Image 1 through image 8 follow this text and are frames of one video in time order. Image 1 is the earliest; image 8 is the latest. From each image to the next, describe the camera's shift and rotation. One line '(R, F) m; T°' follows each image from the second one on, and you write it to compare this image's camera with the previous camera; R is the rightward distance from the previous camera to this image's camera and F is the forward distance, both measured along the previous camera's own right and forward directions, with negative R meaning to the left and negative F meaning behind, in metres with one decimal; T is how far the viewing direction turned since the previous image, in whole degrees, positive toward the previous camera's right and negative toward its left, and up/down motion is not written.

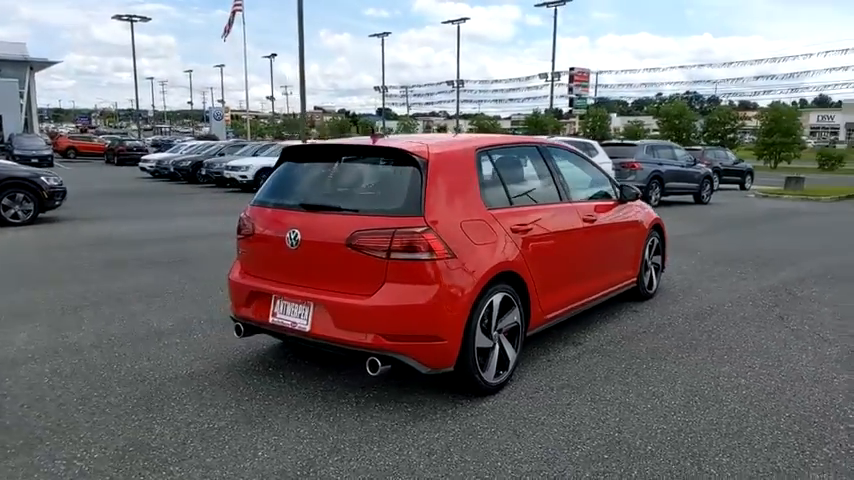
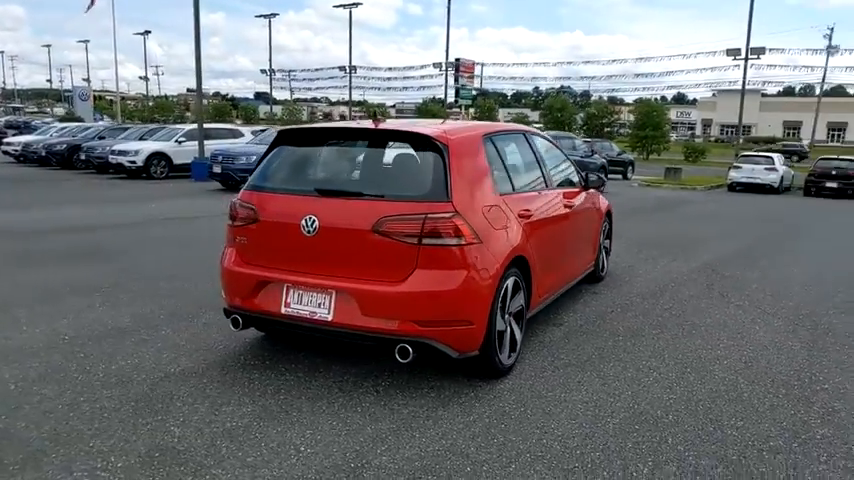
(-0.9, +0.1) m; +11°
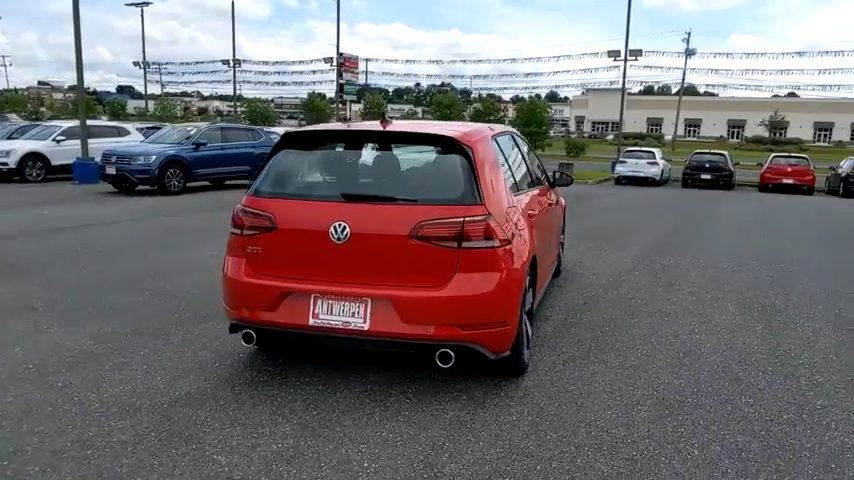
(-0.9, +0.1) m; +11°
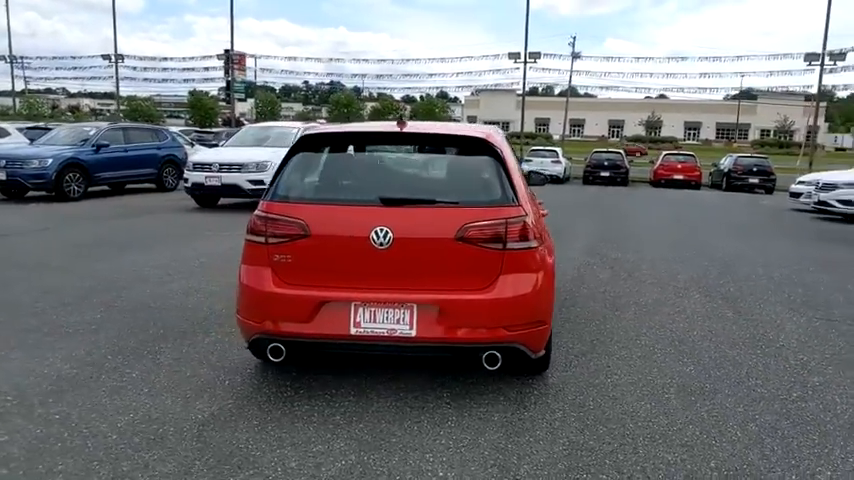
(-0.9, +0.1) m; +10°
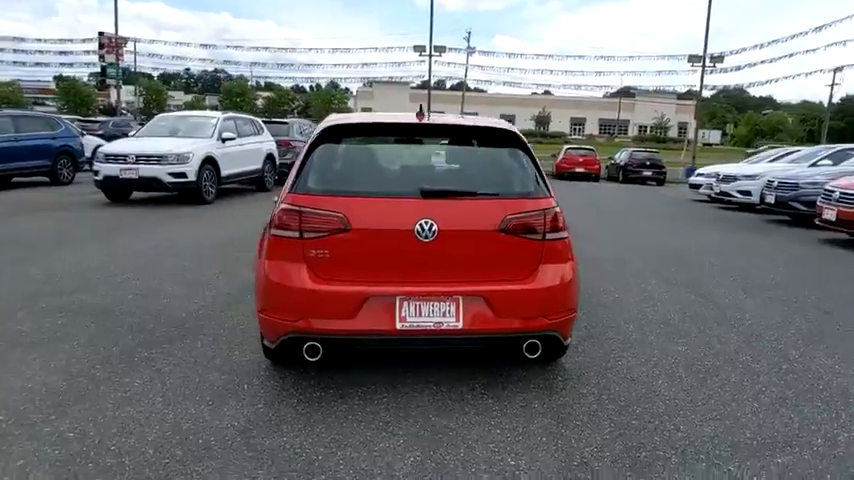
(-0.9, +0.1) m; +10°
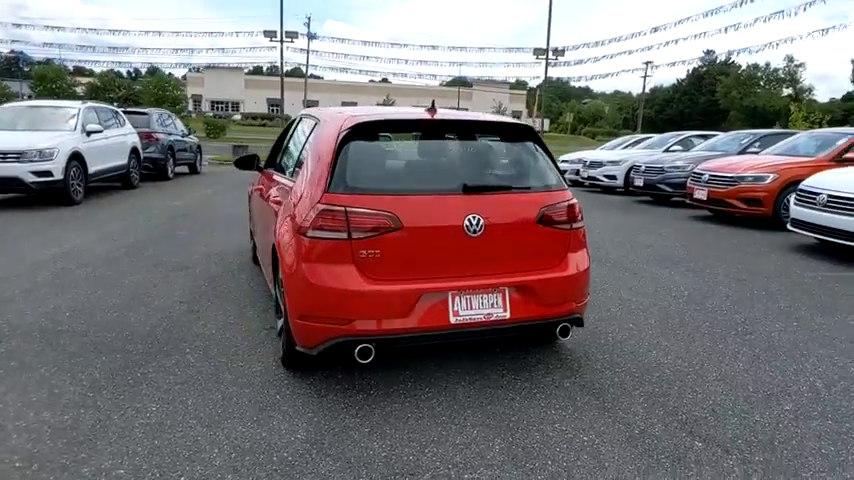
(-1.2, +0.1) m; +14°
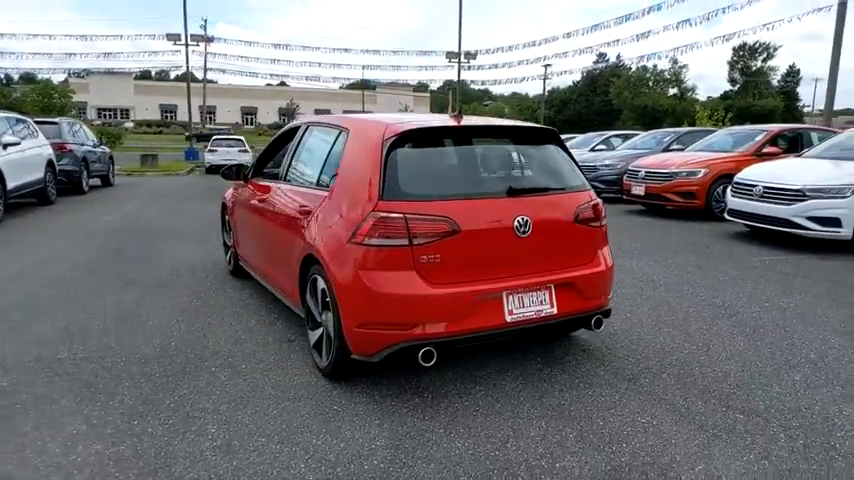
(-0.9, 0.0) m; +9°
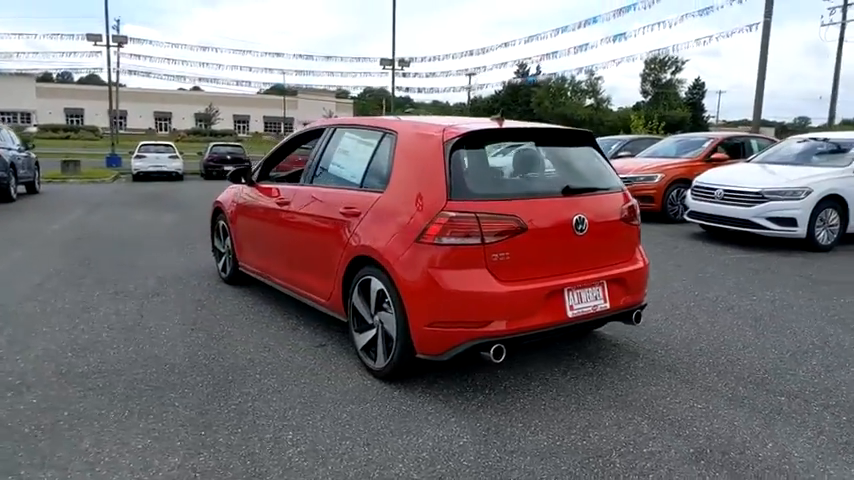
(-0.9, 0.0) m; +7°
